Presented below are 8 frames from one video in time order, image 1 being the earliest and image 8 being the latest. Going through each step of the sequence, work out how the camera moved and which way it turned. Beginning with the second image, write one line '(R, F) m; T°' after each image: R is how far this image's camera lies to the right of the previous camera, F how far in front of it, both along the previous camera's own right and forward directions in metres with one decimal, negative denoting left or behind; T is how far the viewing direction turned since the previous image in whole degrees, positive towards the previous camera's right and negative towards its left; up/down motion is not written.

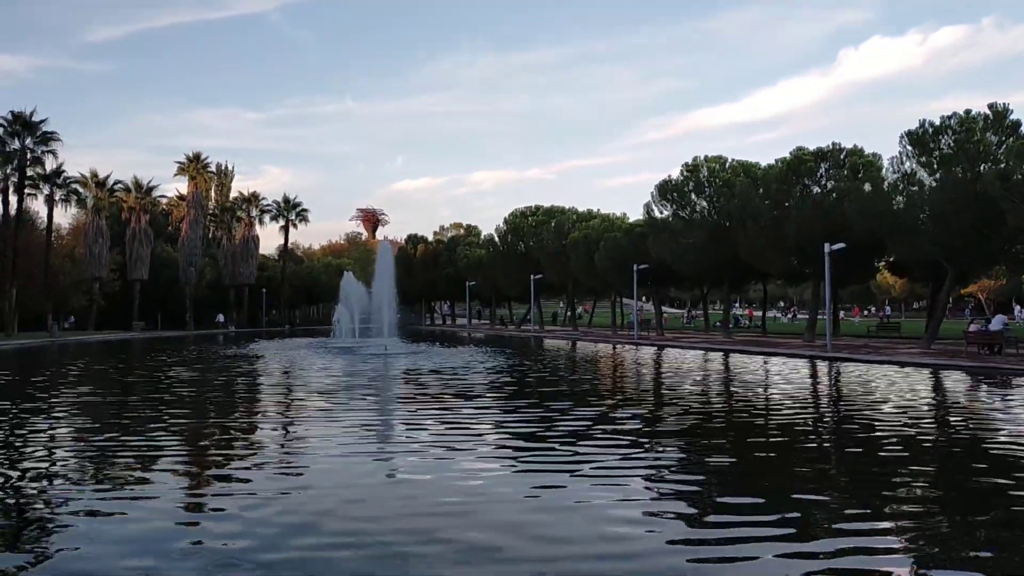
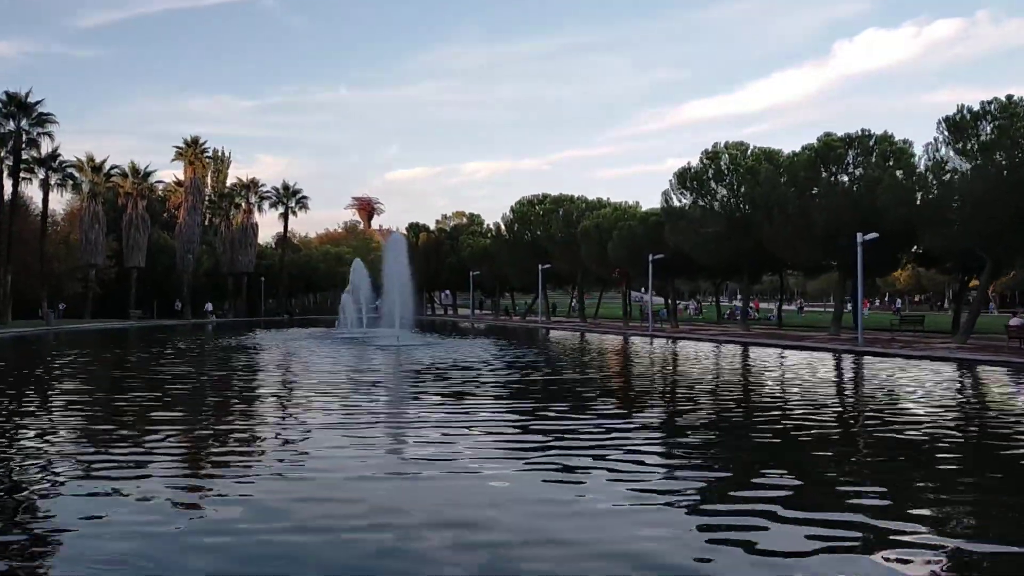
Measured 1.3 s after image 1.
(-0.6, +1.0) m; 0°
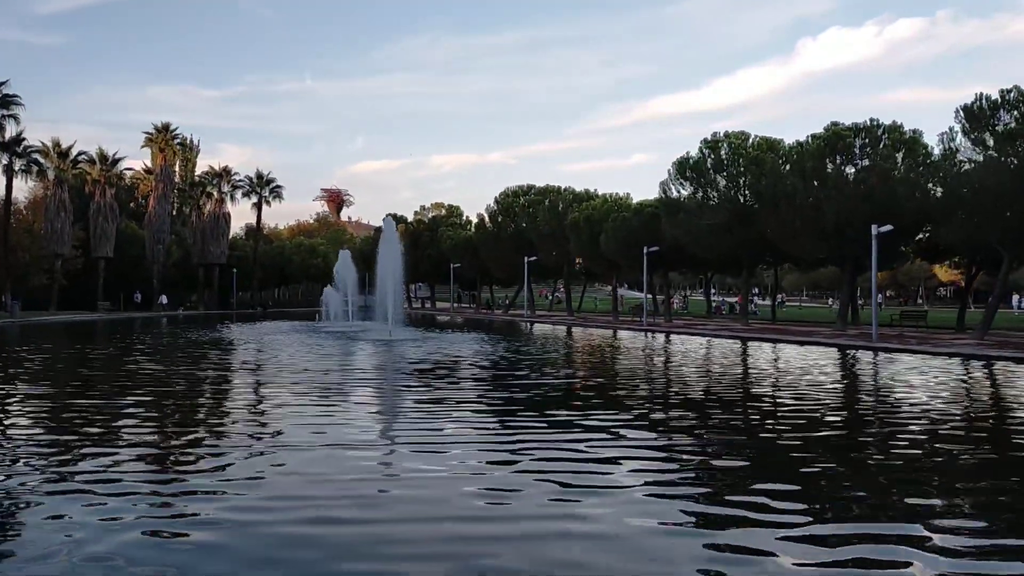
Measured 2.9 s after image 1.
(-0.8, +1.1) m; +2°
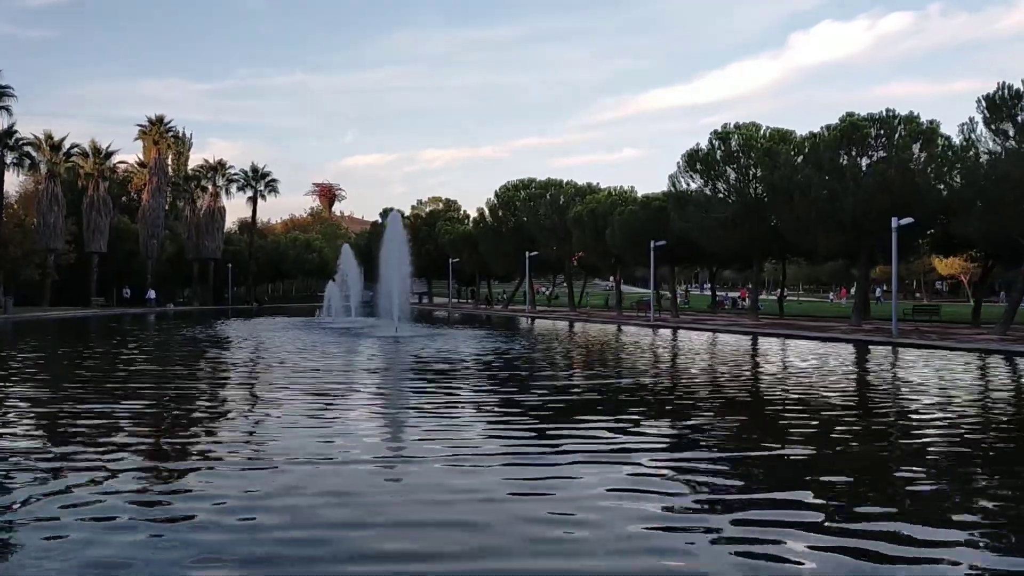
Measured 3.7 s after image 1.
(-0.5, +0.6) m; +1°
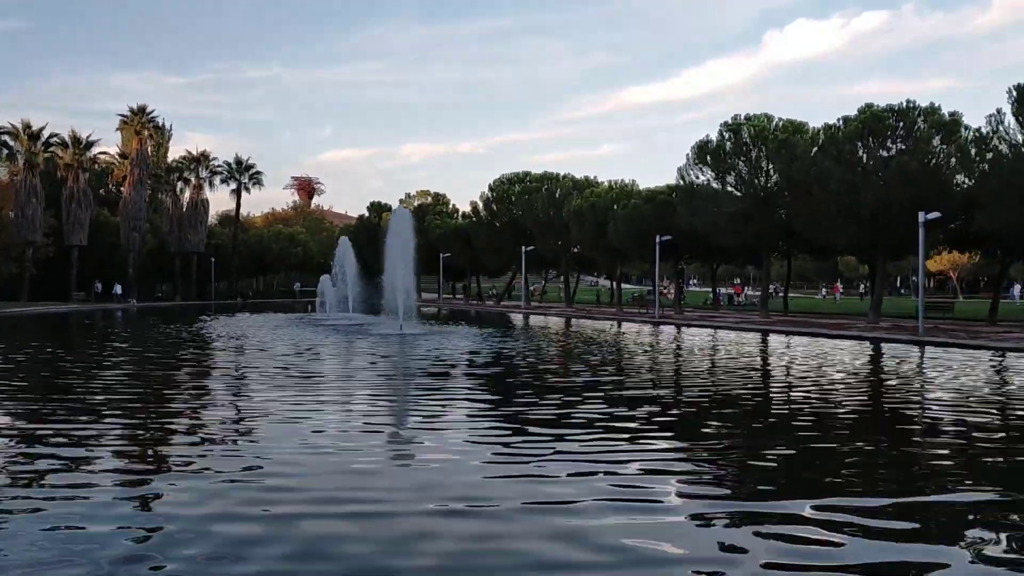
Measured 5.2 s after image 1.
(-0.8, +0.9) m; +1°
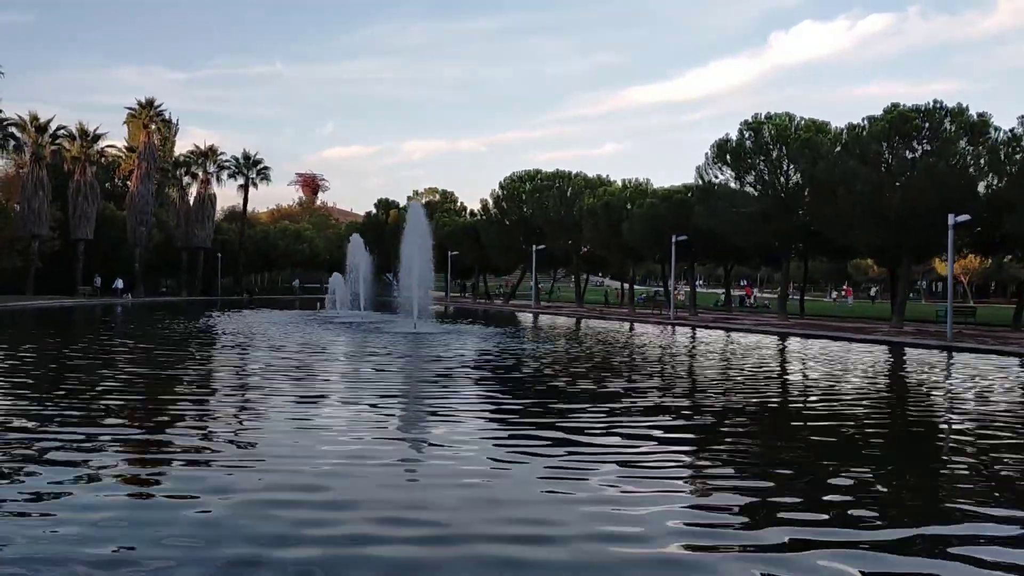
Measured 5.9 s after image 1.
(-0.4, +0.4) m; 0°
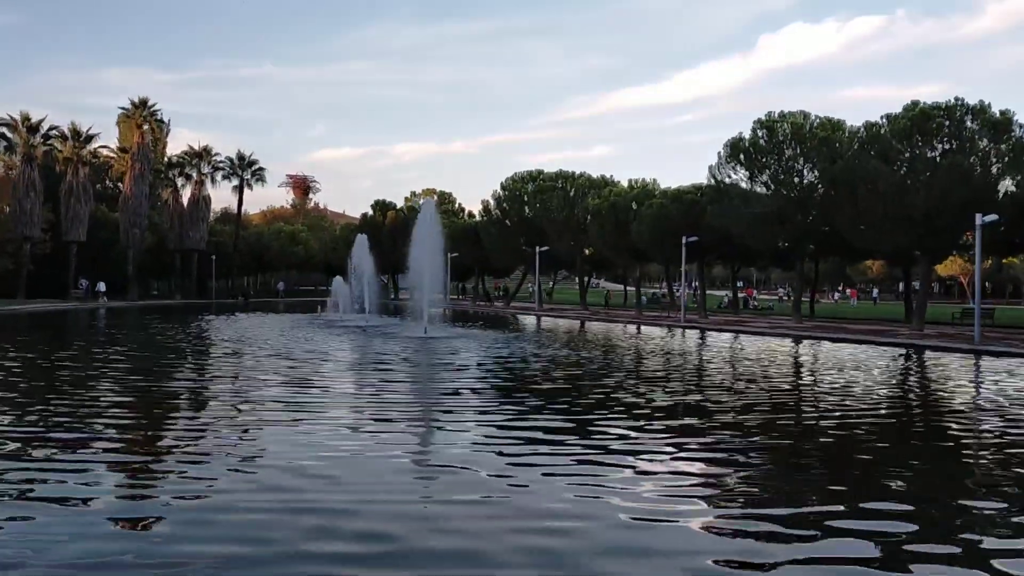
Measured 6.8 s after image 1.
(-0.5, +0.7) m; +1°
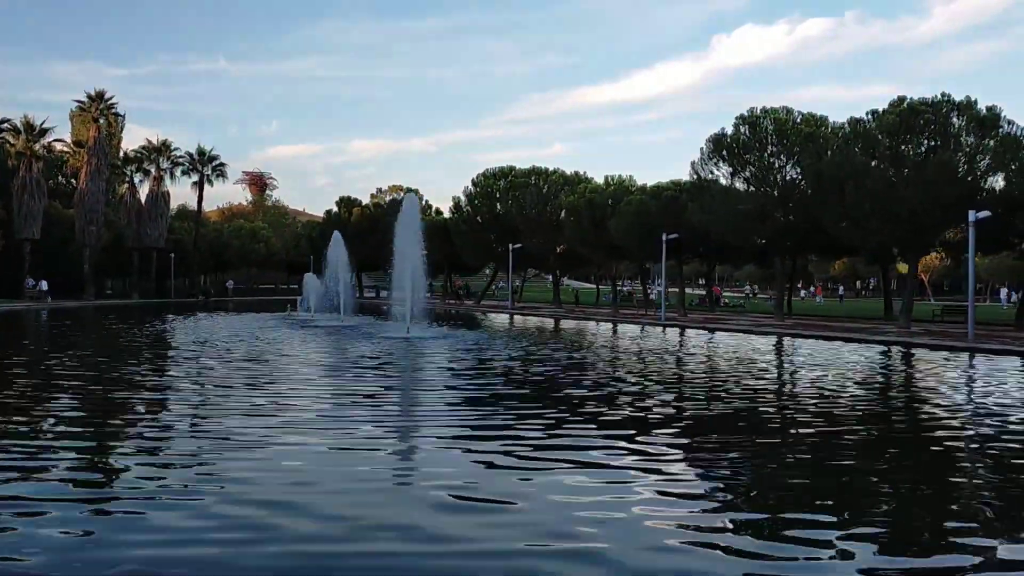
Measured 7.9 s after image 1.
(-0.6, +0.7) m; +3°
